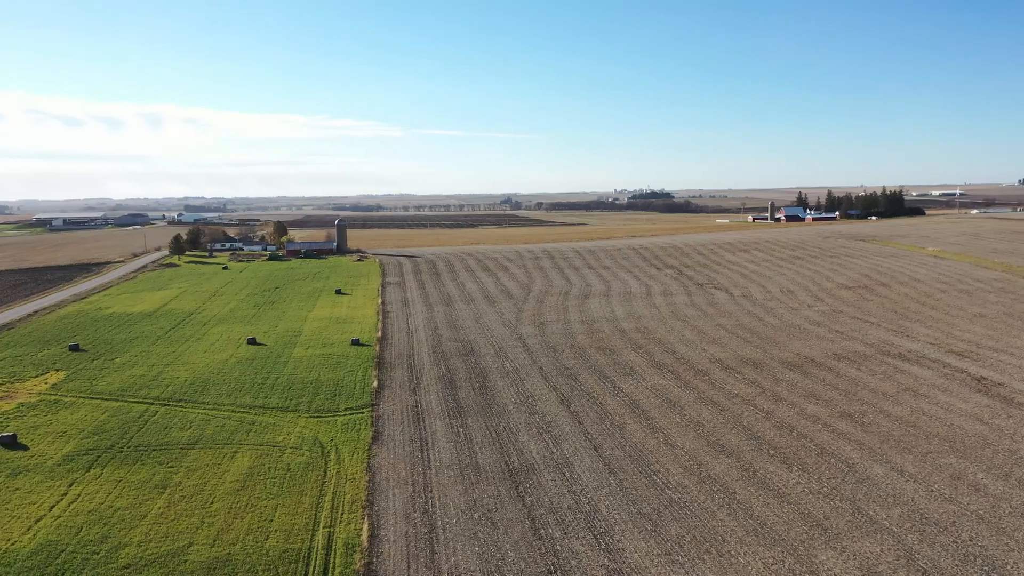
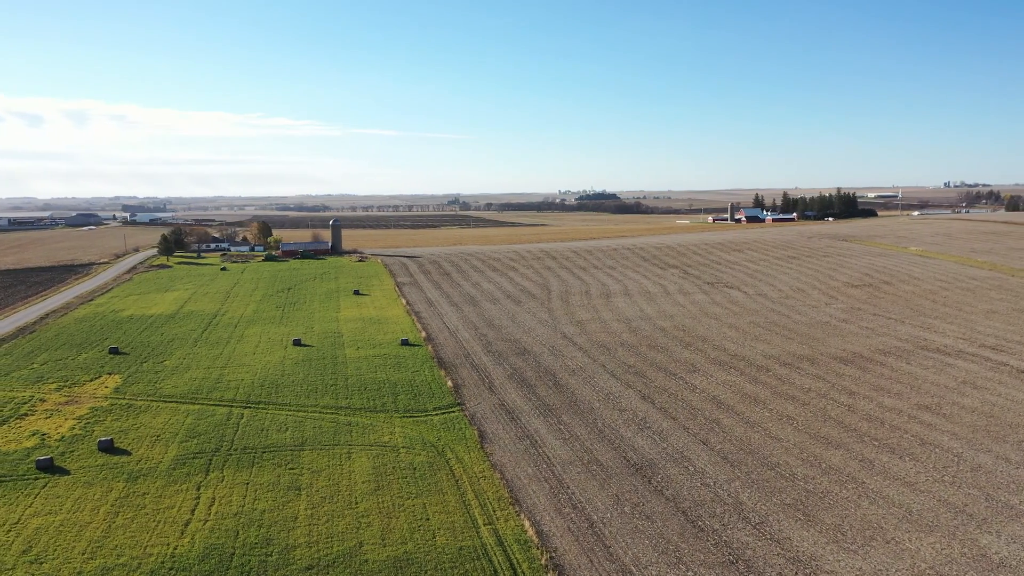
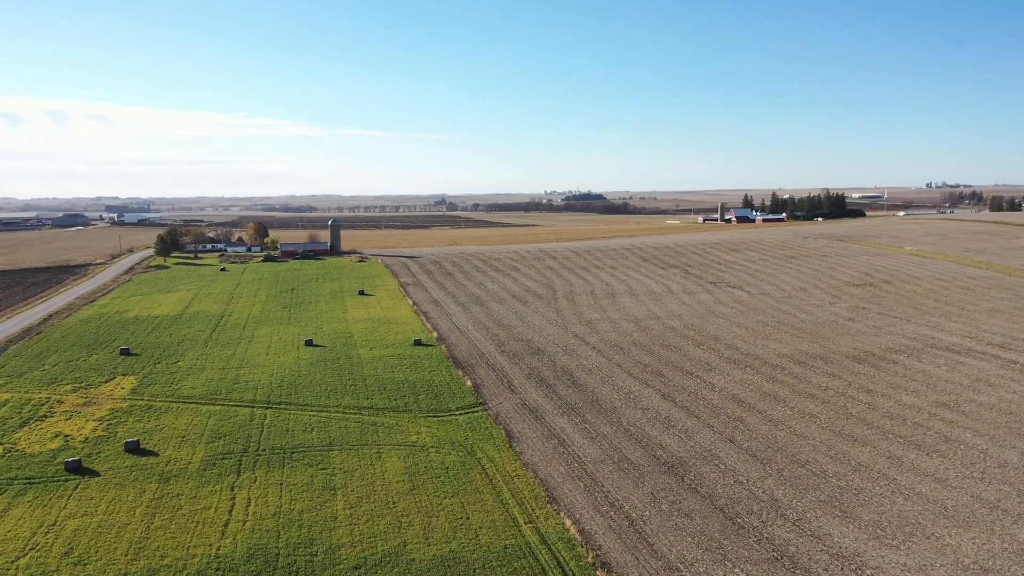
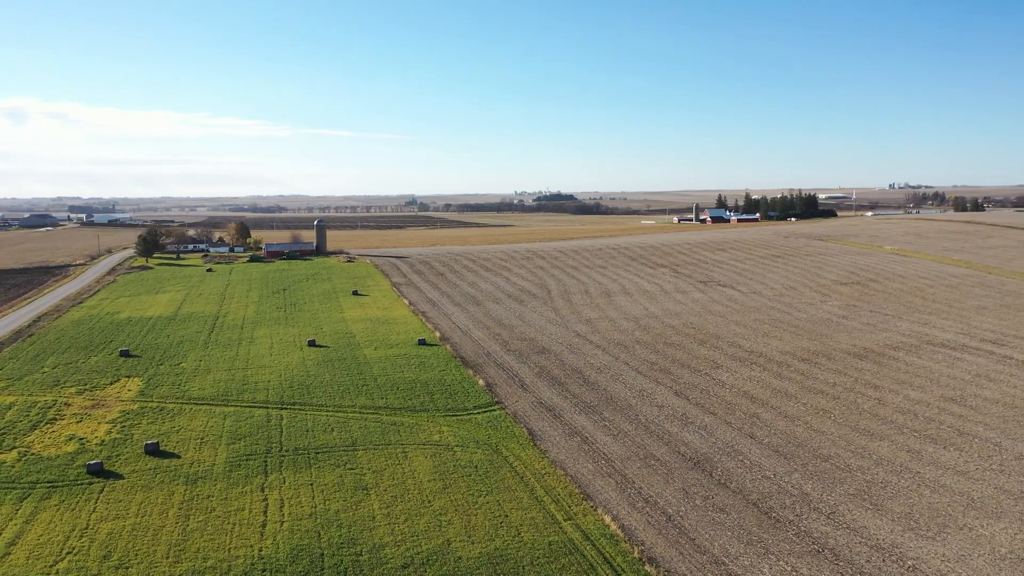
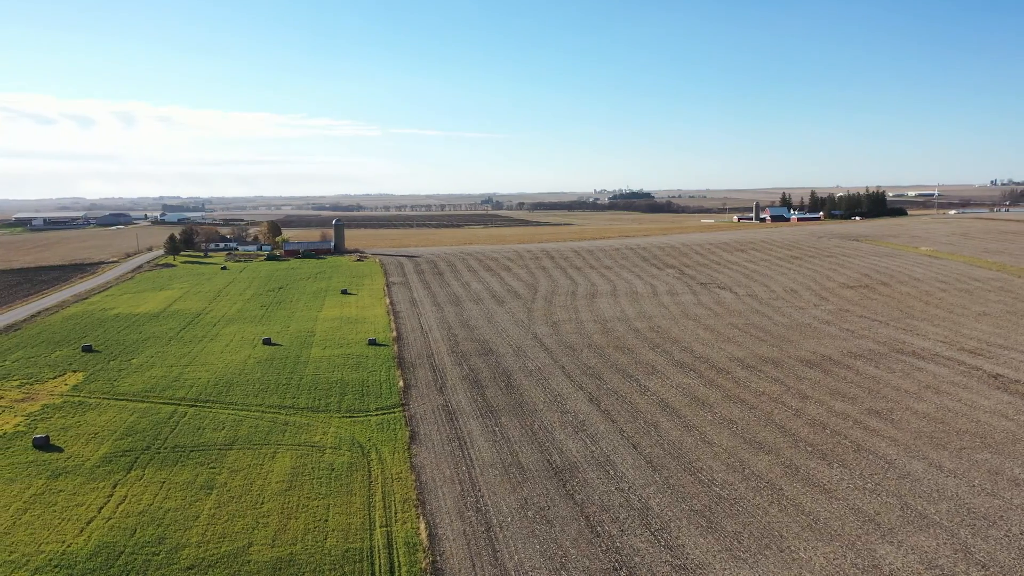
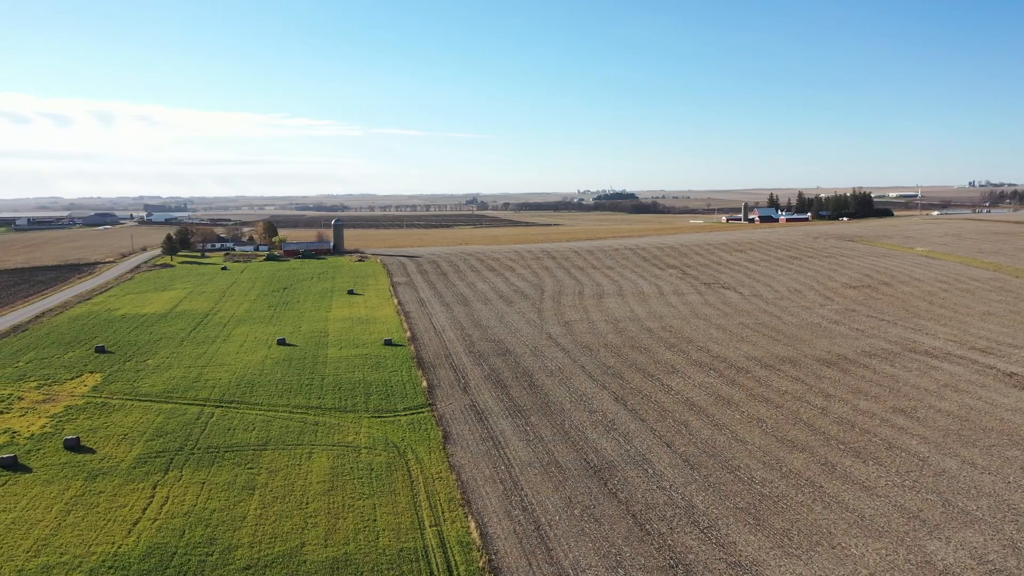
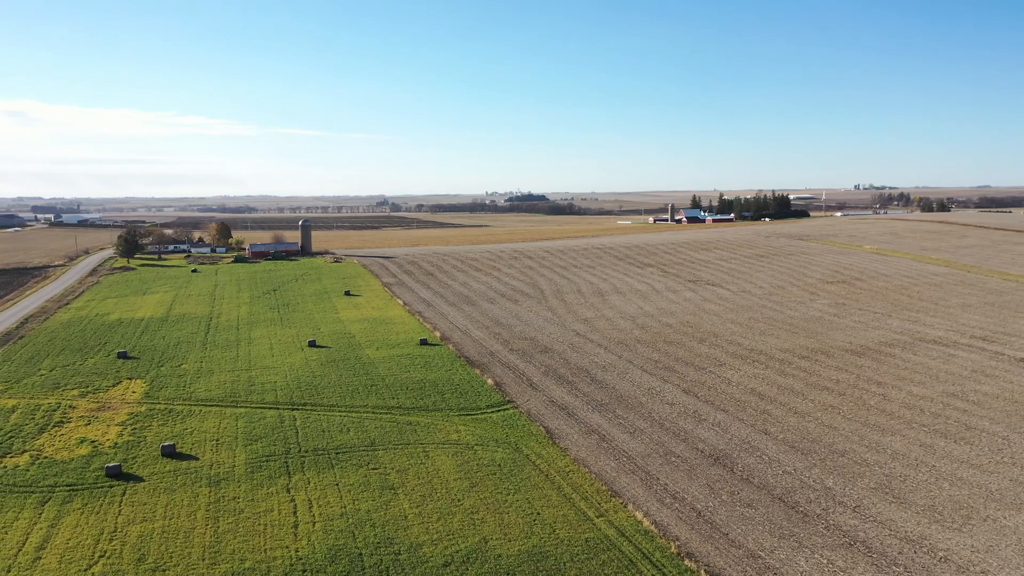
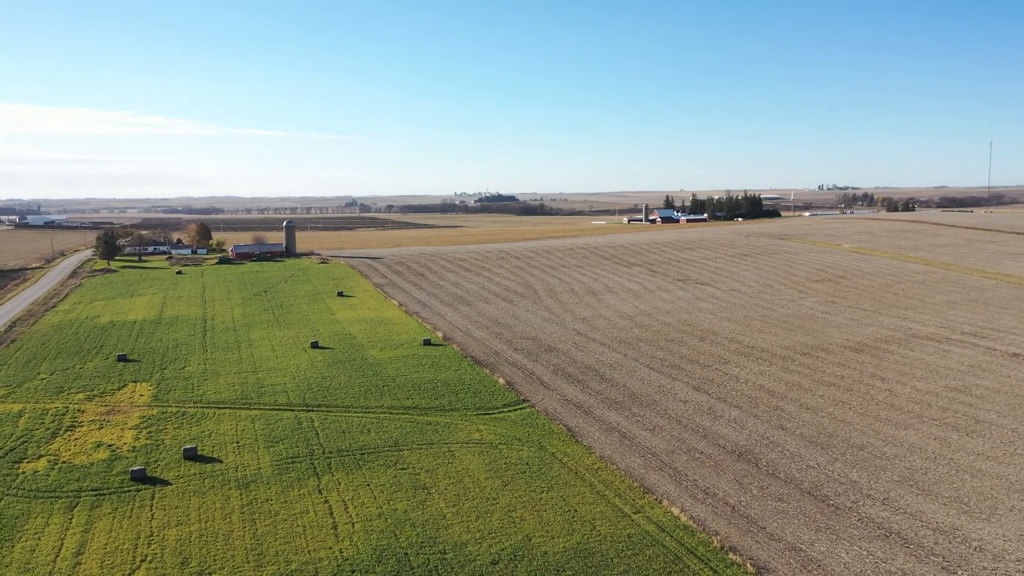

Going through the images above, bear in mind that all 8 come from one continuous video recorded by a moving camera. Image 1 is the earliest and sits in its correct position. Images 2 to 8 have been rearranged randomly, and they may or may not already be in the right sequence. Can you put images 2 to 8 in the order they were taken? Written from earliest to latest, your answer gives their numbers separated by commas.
5, 6, 2, 3, 4, 7, 8
